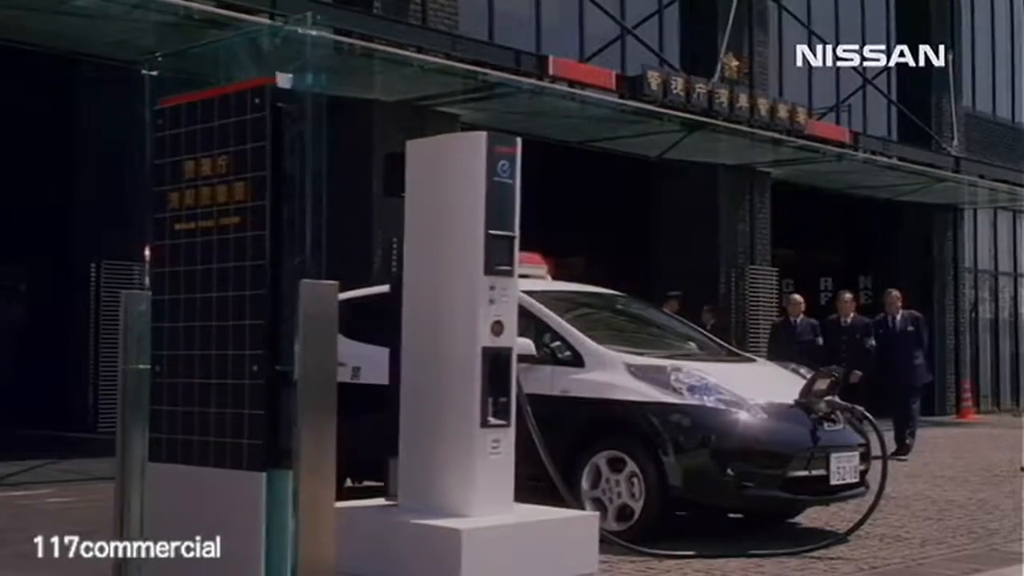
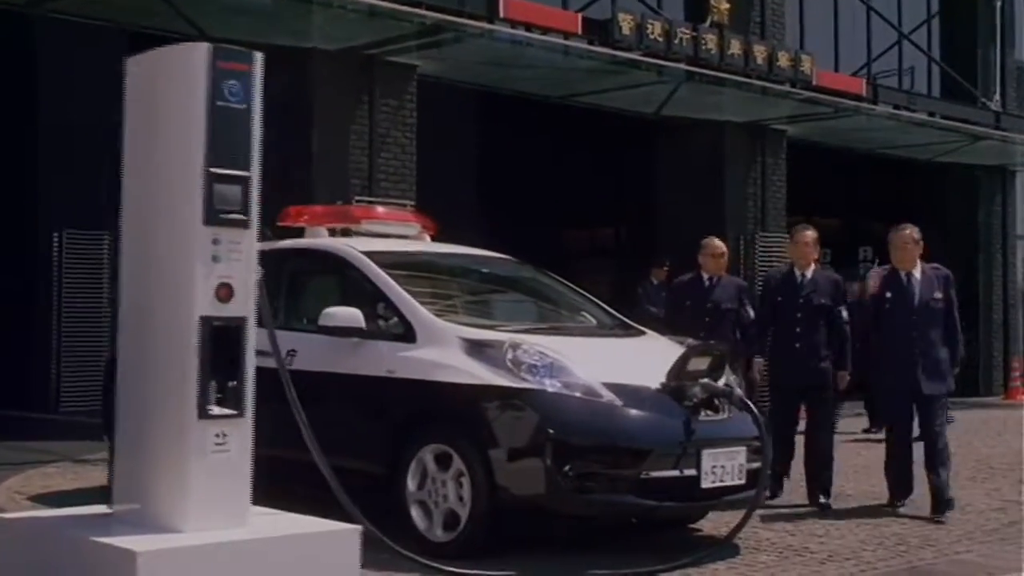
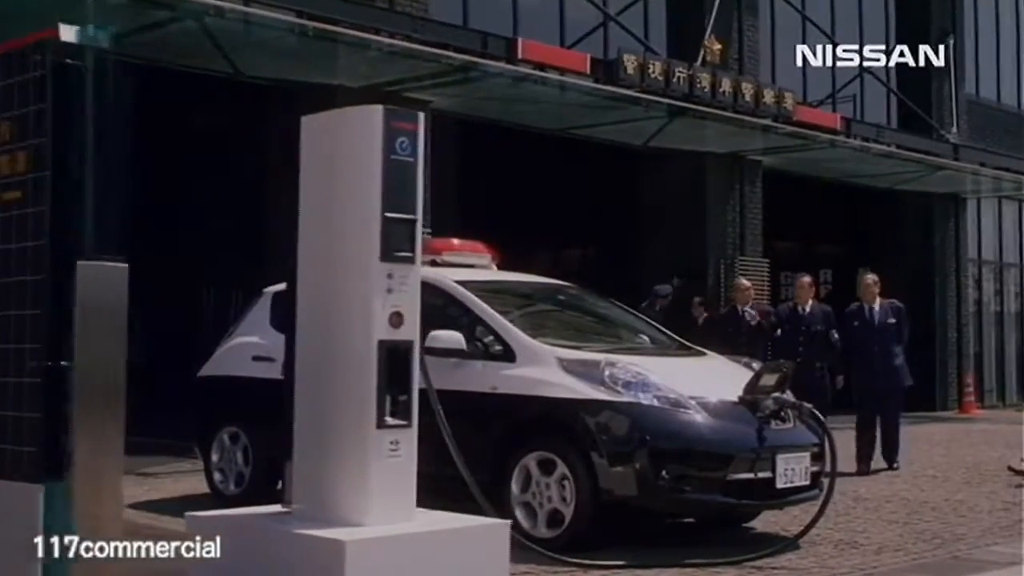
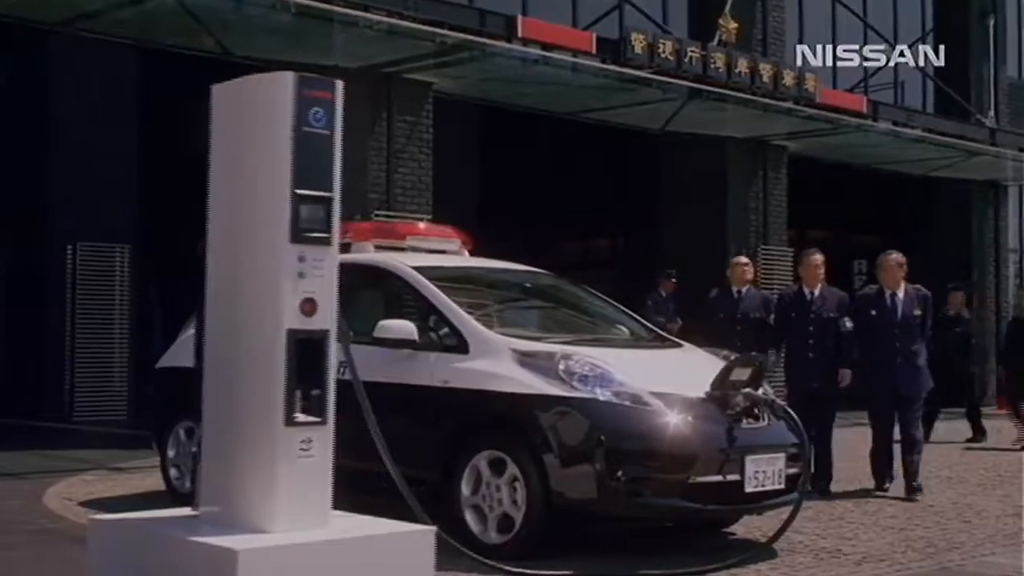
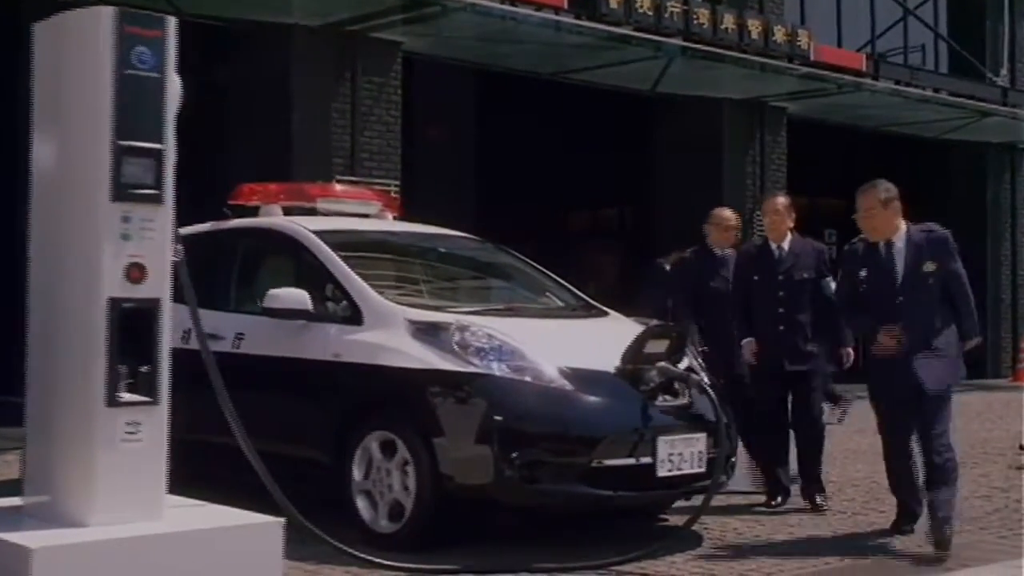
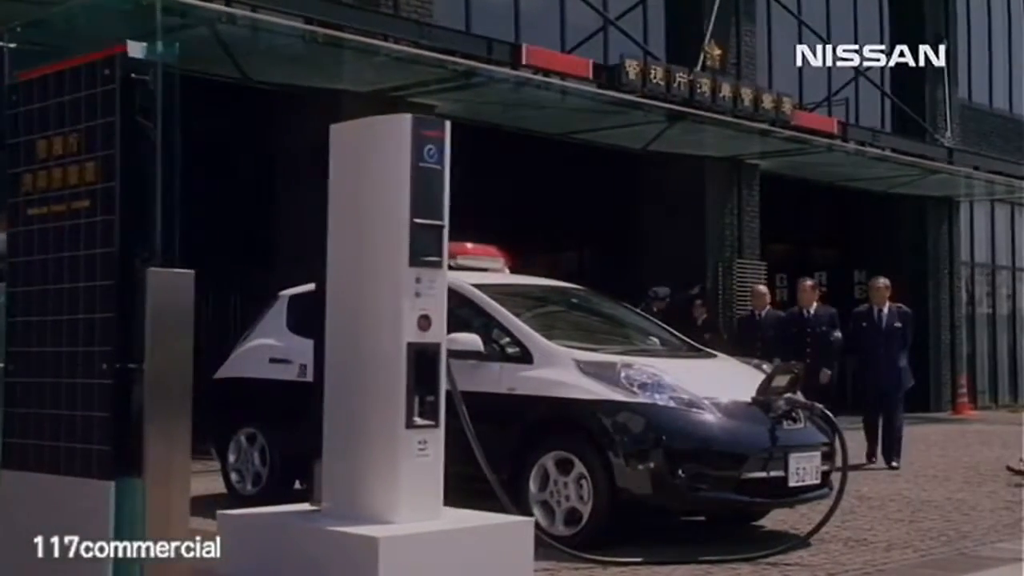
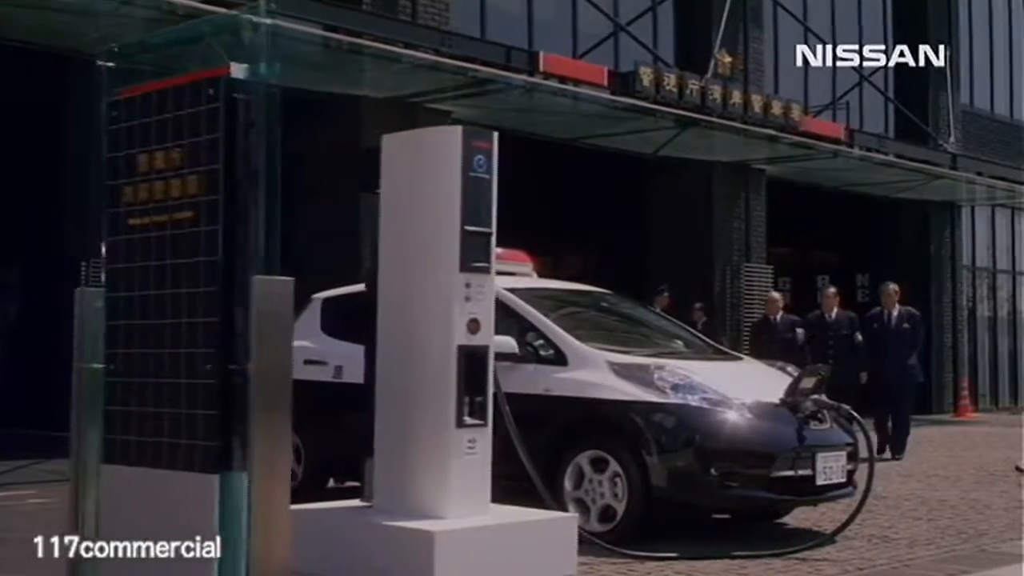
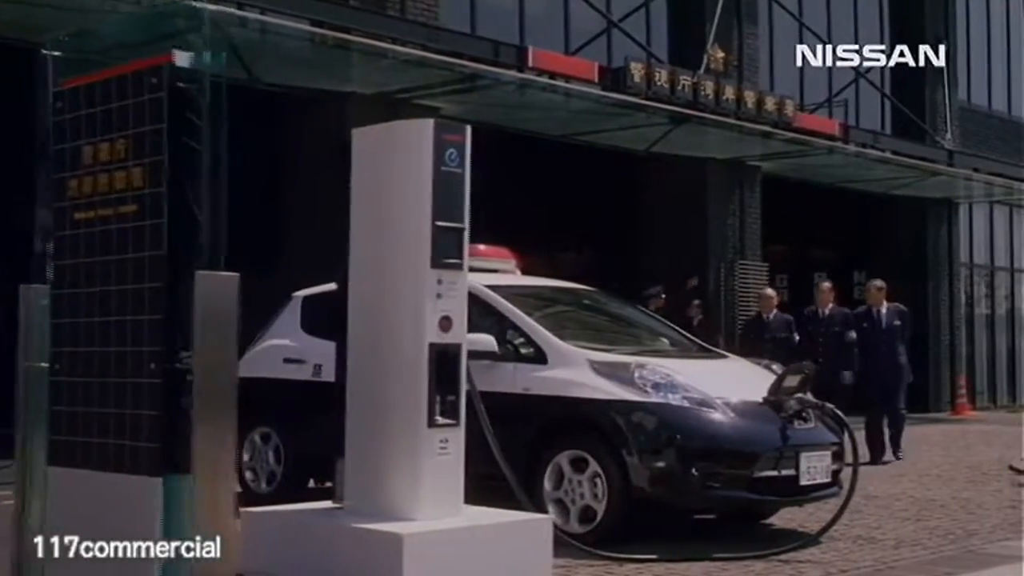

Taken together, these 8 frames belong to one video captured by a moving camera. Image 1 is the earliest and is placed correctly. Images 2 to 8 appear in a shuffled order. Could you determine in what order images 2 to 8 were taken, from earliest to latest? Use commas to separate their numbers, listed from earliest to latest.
7, 8, 6, 3, 4, 2, 5
